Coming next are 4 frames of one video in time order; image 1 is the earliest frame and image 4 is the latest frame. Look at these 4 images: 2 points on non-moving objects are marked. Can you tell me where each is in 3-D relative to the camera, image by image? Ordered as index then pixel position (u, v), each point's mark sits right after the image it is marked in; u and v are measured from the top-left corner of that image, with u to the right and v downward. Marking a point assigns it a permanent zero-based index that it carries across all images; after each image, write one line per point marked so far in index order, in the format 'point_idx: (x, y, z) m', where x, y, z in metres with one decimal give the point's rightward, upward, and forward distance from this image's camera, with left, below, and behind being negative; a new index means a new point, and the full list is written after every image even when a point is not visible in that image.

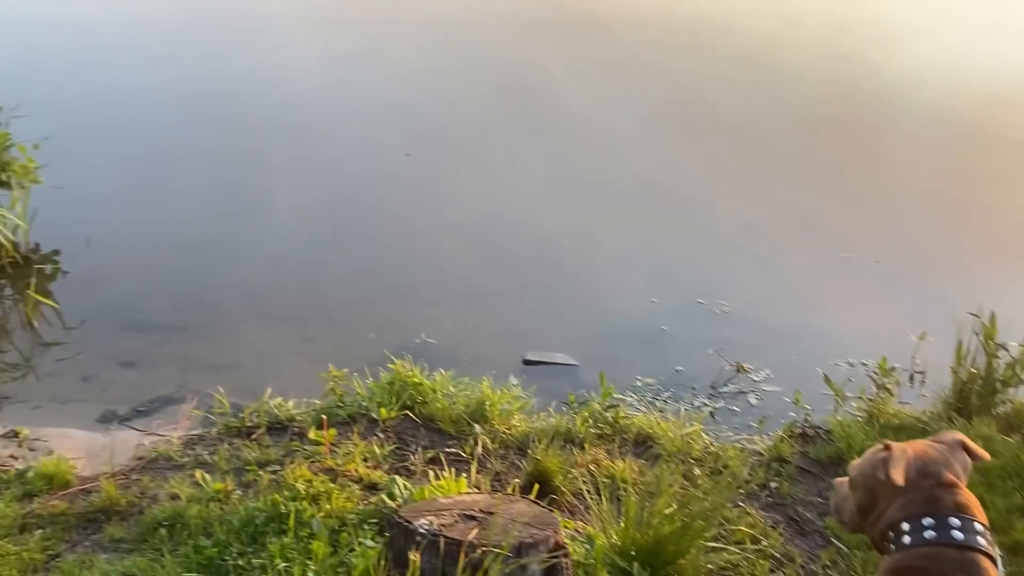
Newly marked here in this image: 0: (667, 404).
0: (+0.6, -0.4, +3.0) m
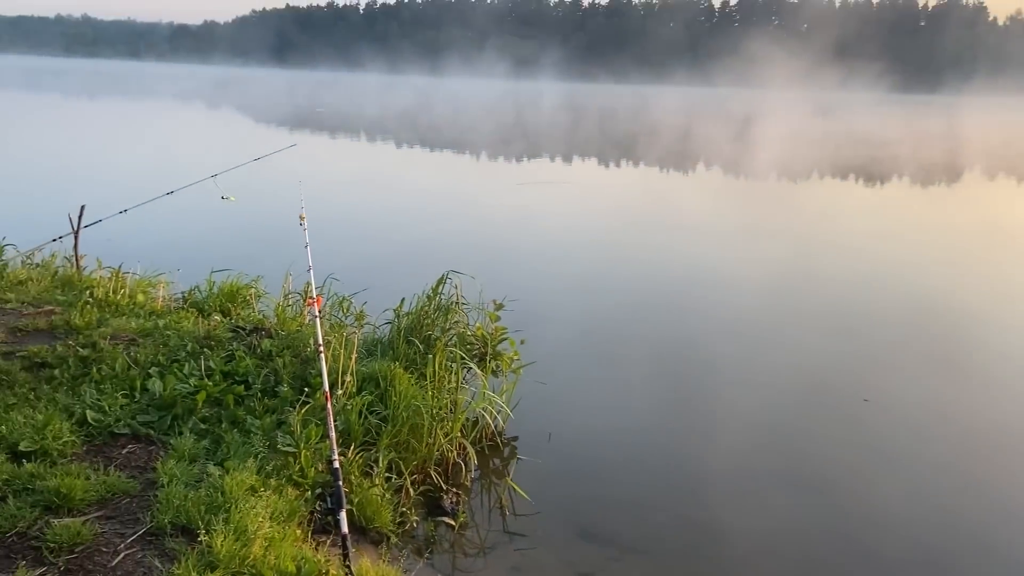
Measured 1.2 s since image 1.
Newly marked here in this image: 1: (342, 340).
0: (+2.0, -1.4, +2.1) m
1: (-0.9, -0.3, +4.2) m
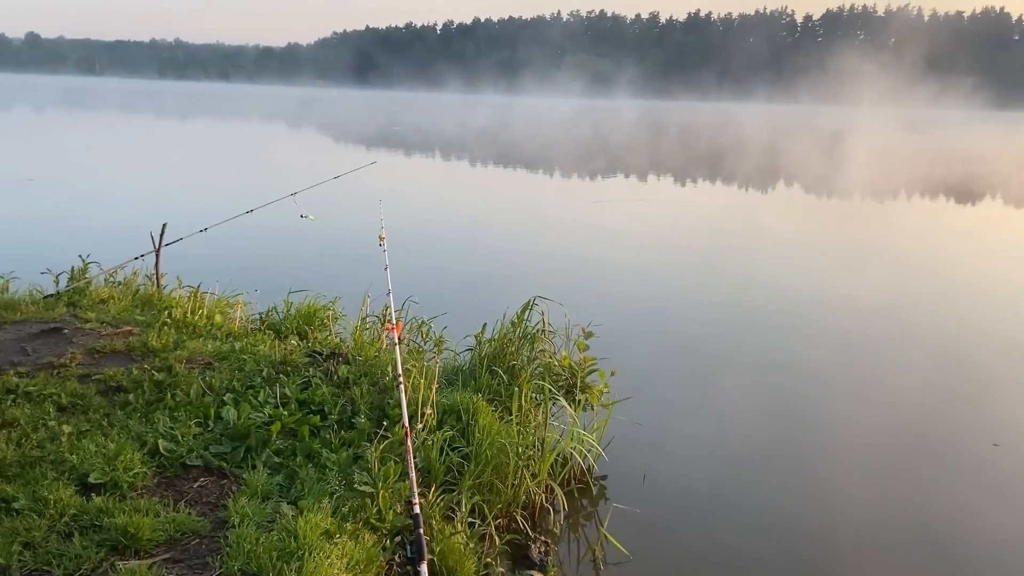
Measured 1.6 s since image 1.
0: (+2.2, -1.5, +1.6) m
1: (-0.4, -0.4, +3.9) m
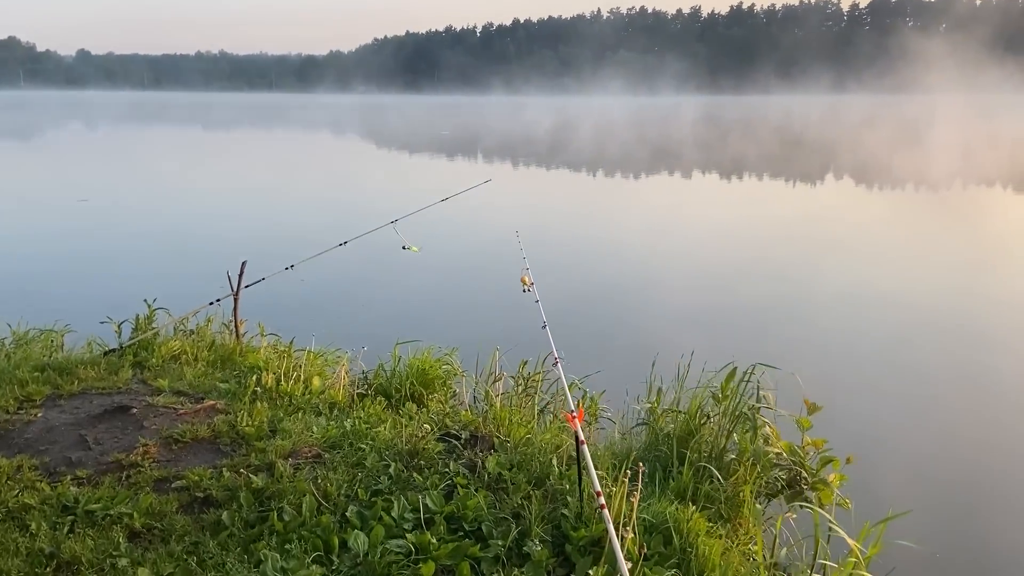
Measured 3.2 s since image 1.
0: (+2.8, -1.7, +0.5) m
1: (+0.3, -0.6, +3.0) m
